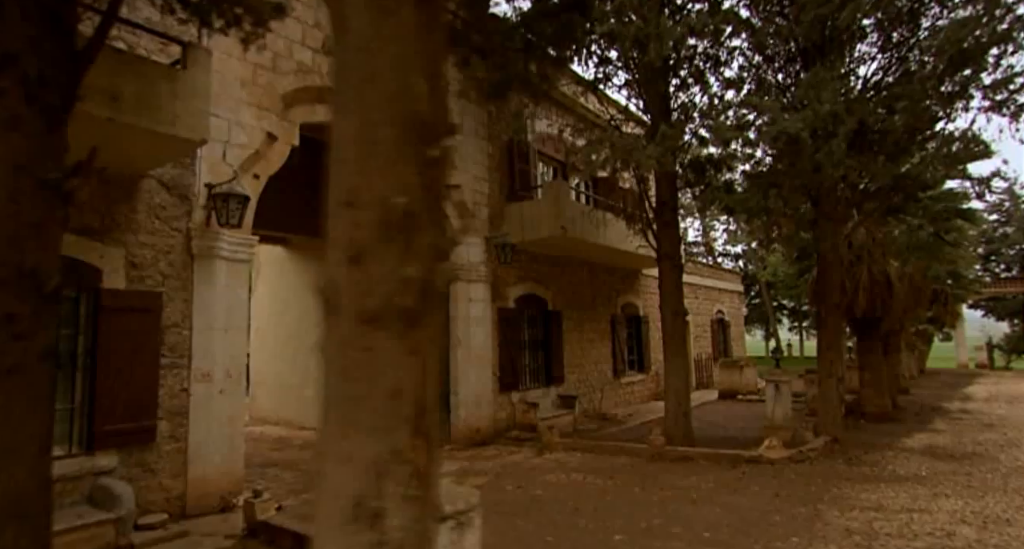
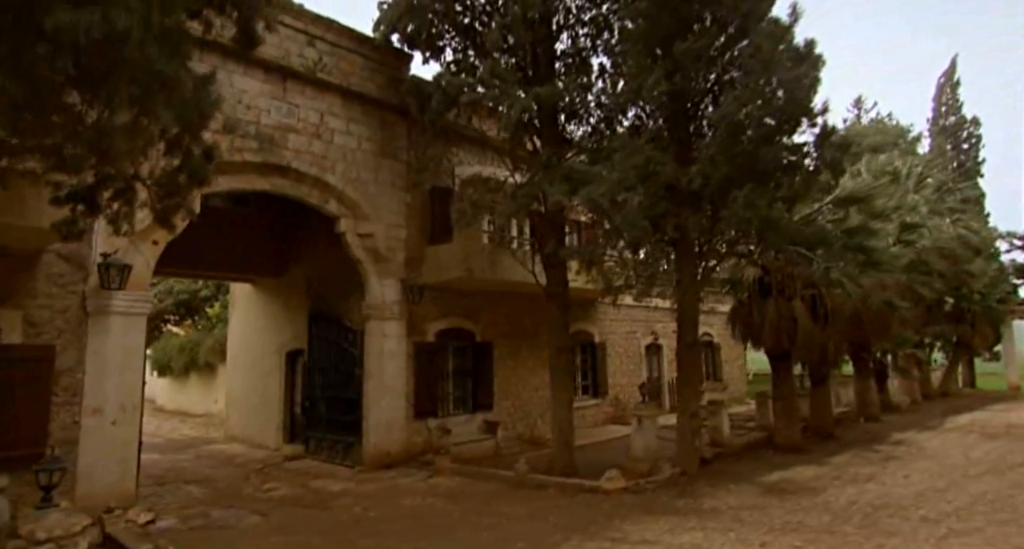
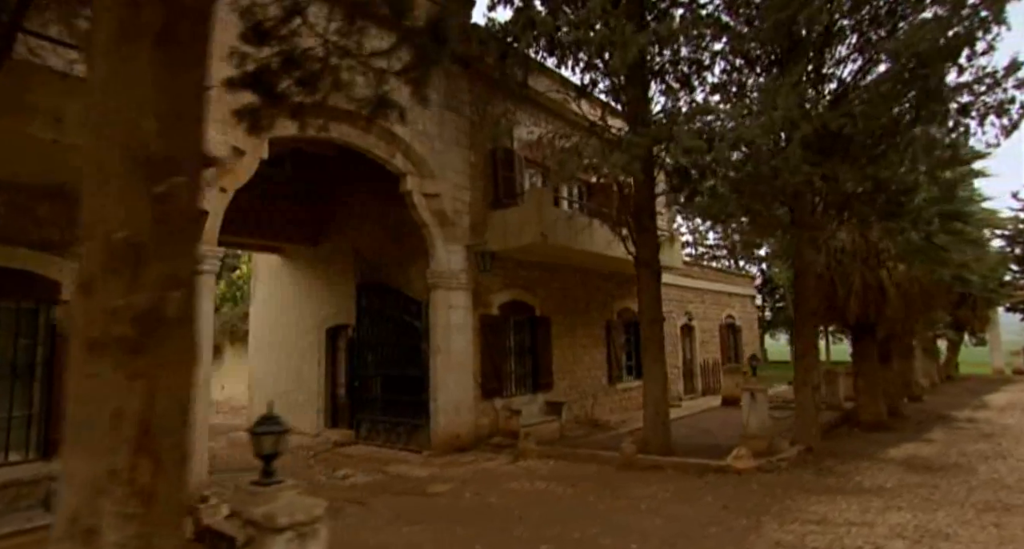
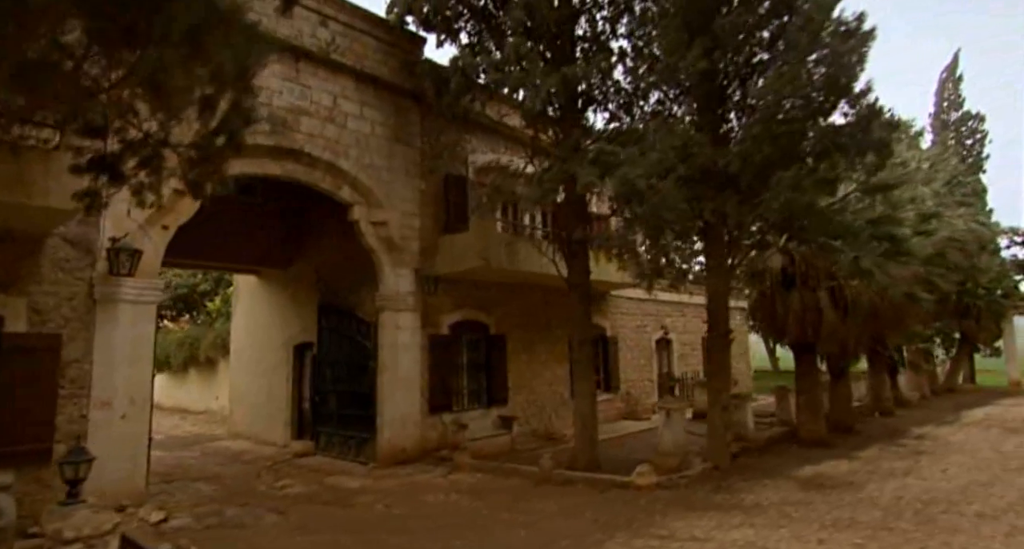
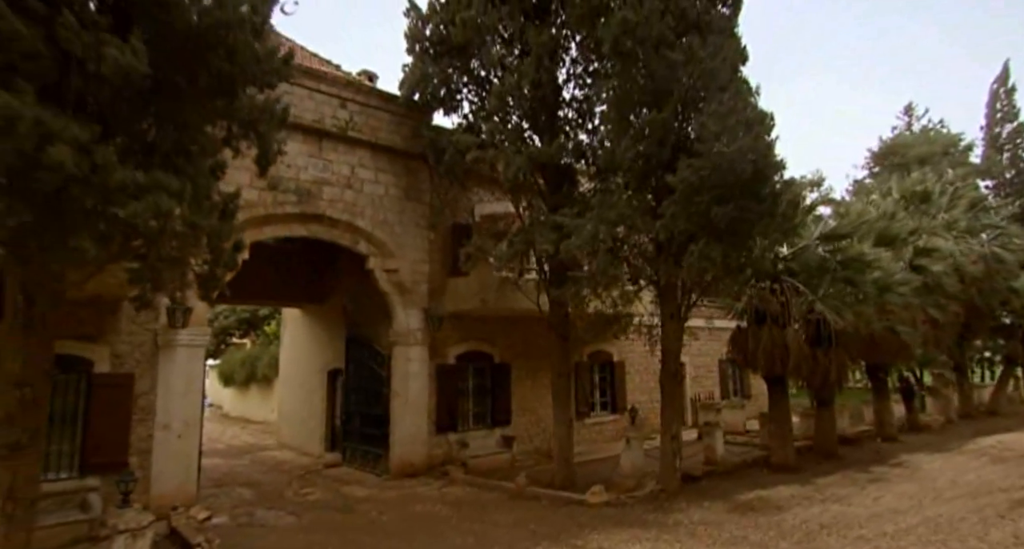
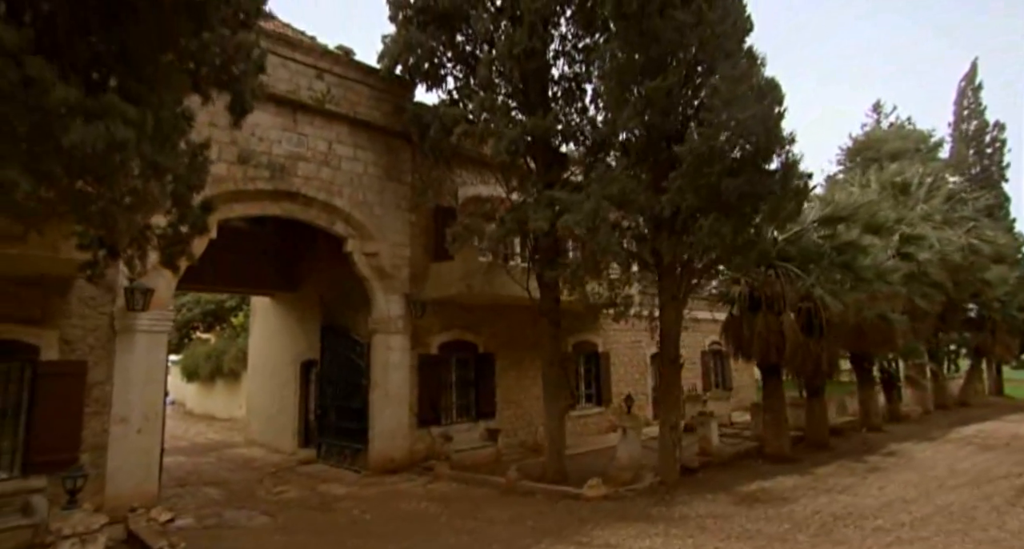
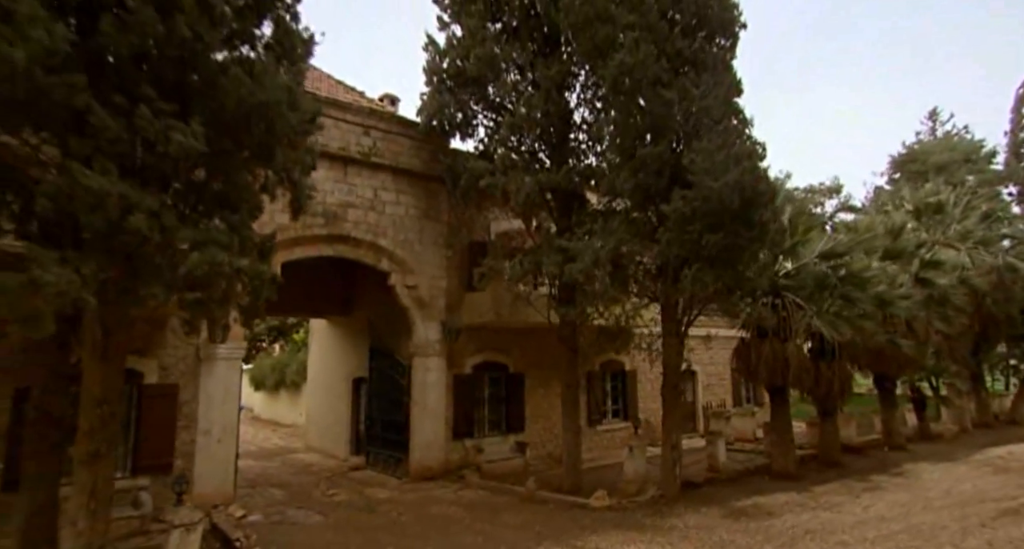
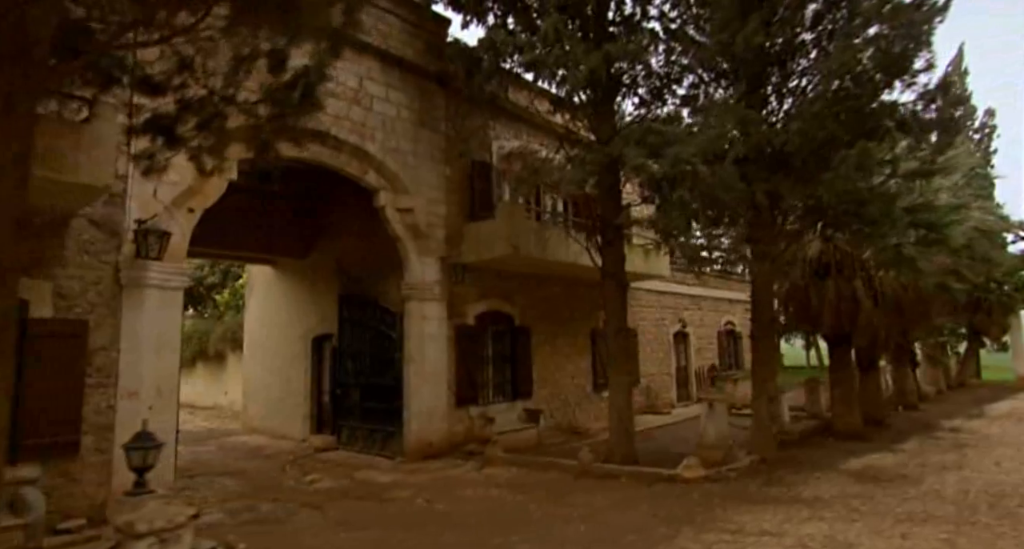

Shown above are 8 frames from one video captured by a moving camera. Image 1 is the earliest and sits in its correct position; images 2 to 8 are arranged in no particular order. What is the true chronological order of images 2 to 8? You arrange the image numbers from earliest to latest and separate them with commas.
3, 8, 4, 2, 6, 5, 7
